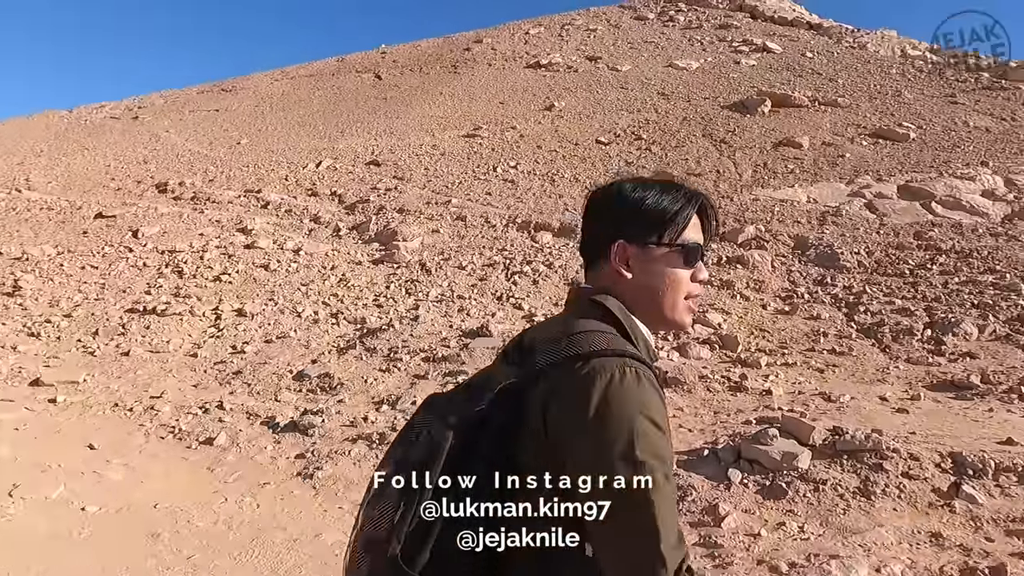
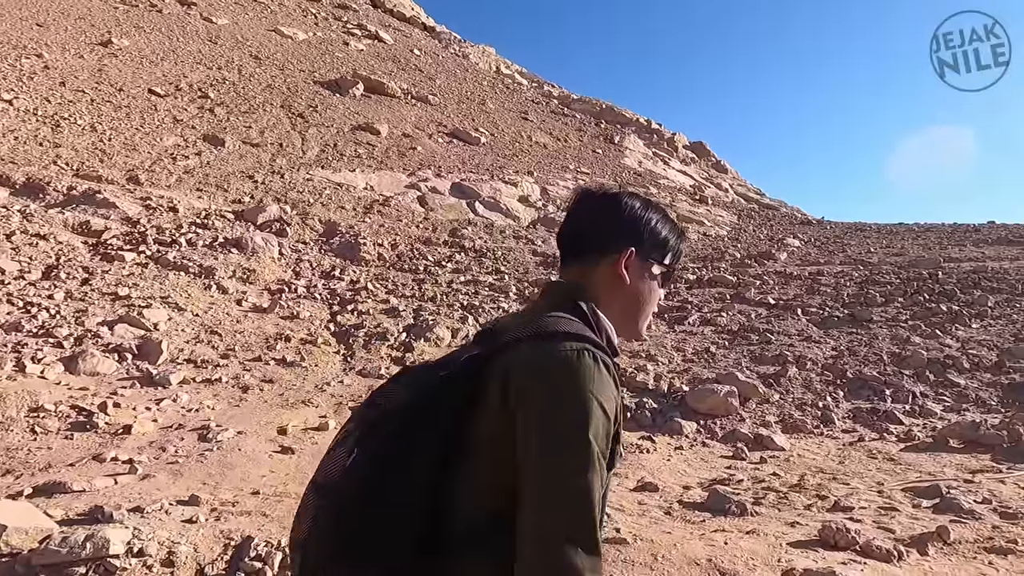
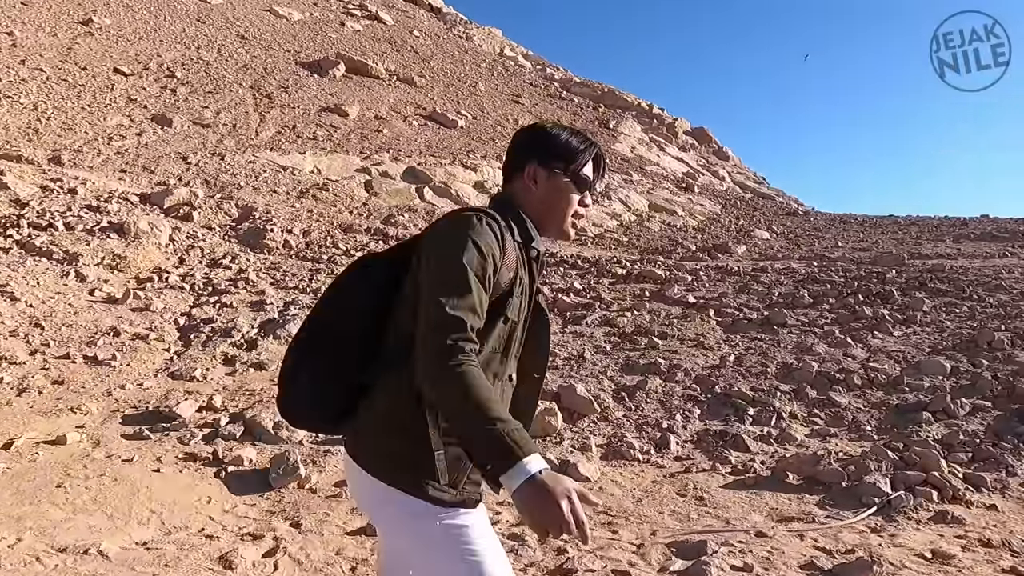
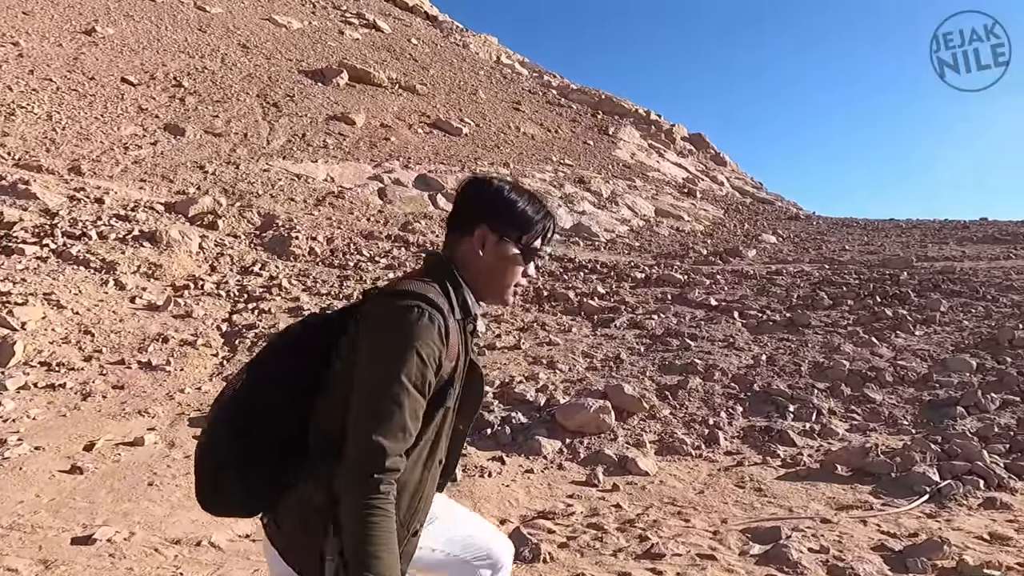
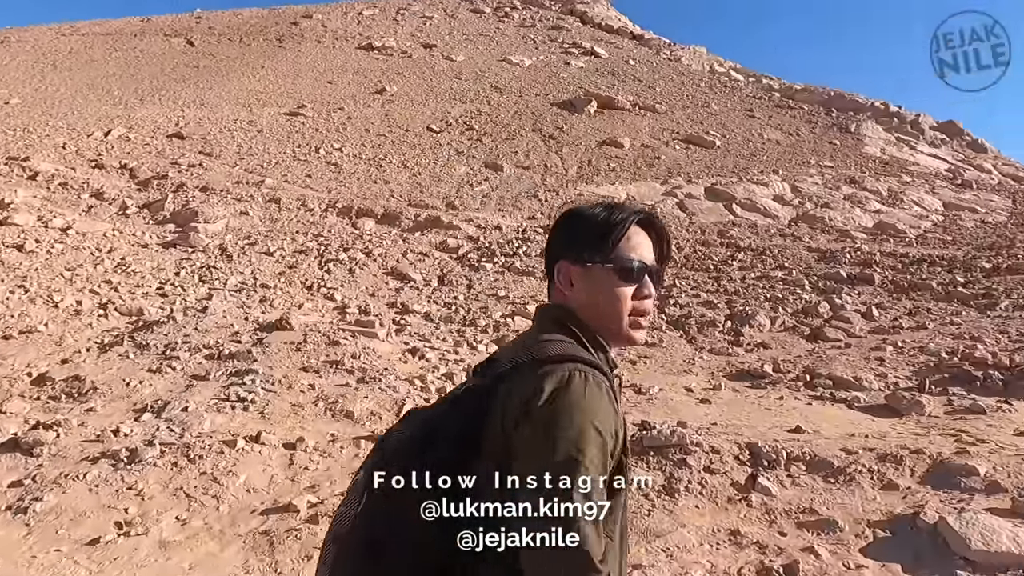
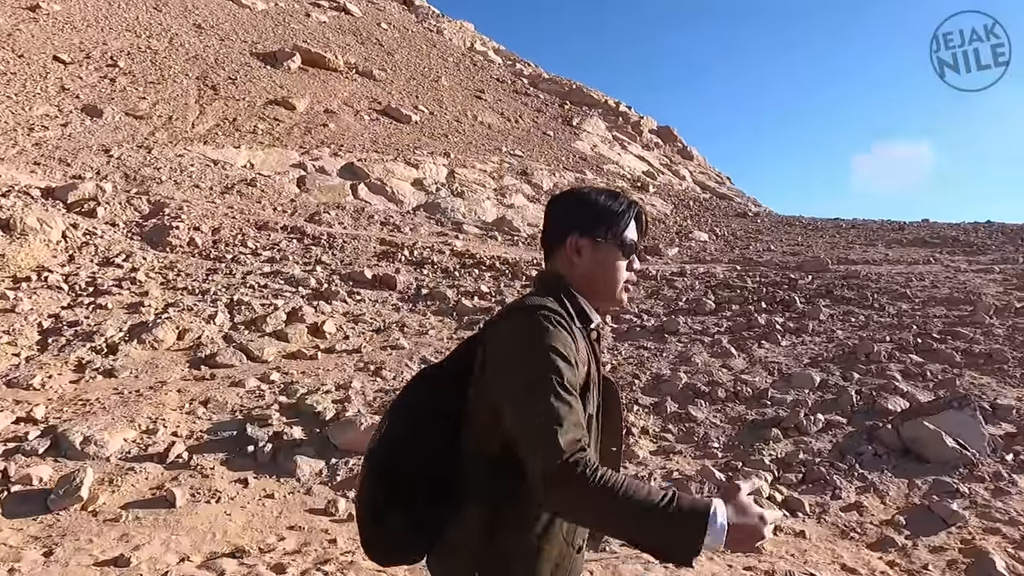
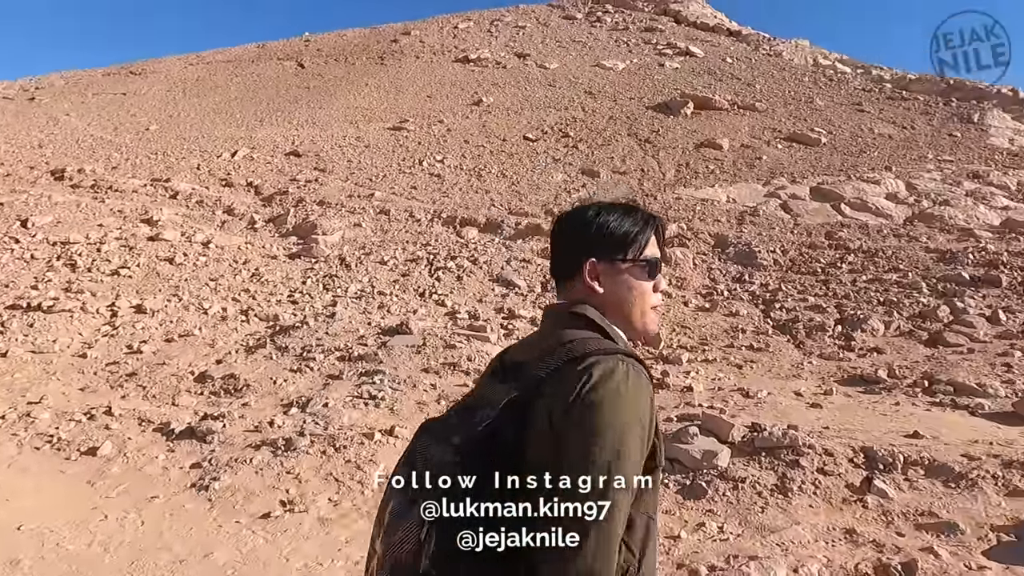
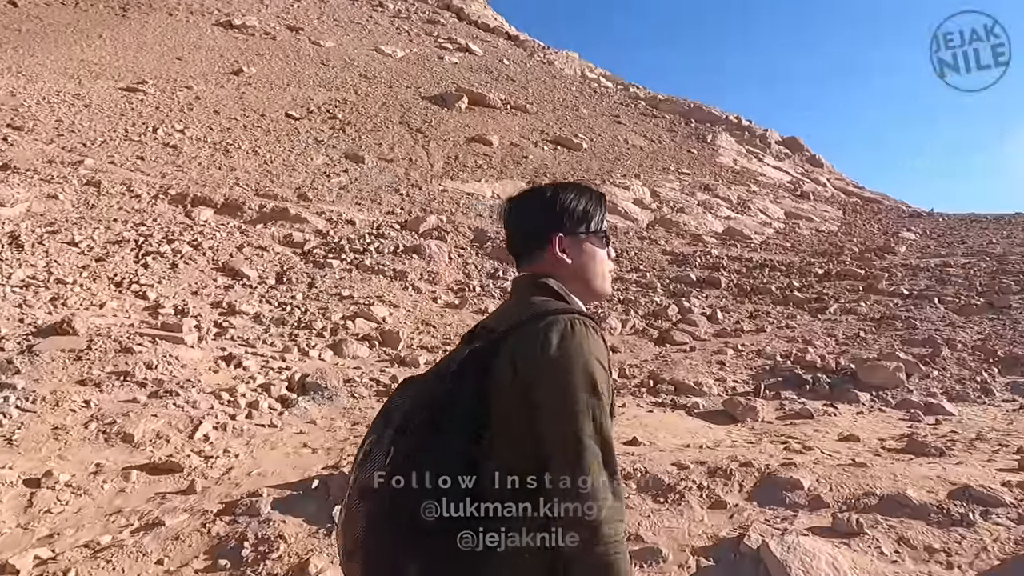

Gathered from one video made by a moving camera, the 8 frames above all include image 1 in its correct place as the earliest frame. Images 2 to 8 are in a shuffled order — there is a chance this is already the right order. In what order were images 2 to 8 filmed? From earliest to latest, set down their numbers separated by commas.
7, 5, 8, 2, 4, 3, 6
